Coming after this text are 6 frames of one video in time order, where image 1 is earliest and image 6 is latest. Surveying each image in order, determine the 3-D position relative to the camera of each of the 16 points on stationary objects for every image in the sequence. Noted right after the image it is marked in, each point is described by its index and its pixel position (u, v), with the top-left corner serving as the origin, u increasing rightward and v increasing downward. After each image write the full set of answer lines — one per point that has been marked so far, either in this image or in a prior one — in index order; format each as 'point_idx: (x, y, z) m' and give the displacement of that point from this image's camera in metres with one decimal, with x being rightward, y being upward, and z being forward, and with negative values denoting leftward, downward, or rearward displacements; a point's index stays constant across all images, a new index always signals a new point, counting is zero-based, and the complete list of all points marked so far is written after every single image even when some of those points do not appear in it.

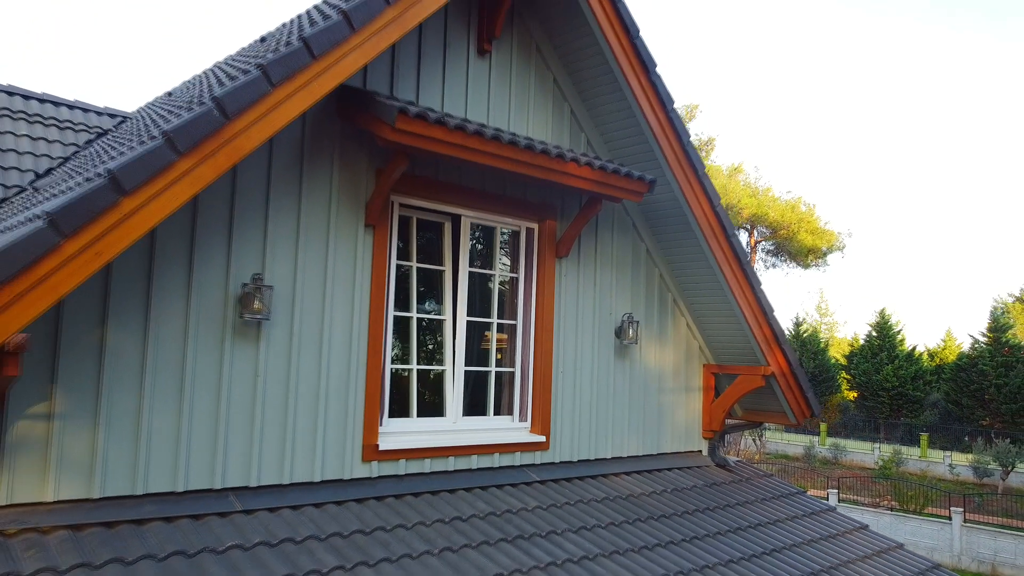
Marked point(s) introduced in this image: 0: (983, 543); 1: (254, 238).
0: (+11.8, -6.4, +17.7) m
1: (-1.3, +0.3, +3.5) m
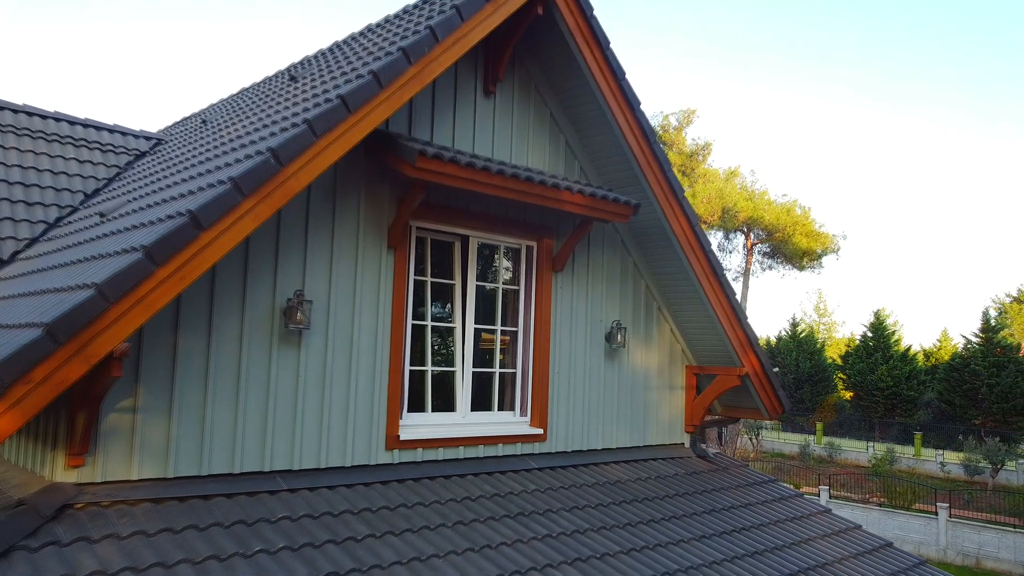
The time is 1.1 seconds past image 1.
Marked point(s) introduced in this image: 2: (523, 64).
0: (+11.8, -6.5, +18.3) m
1: (-1.3, +0.2, +4.2) m
2: (+0.1, +1.7, +5.3) m
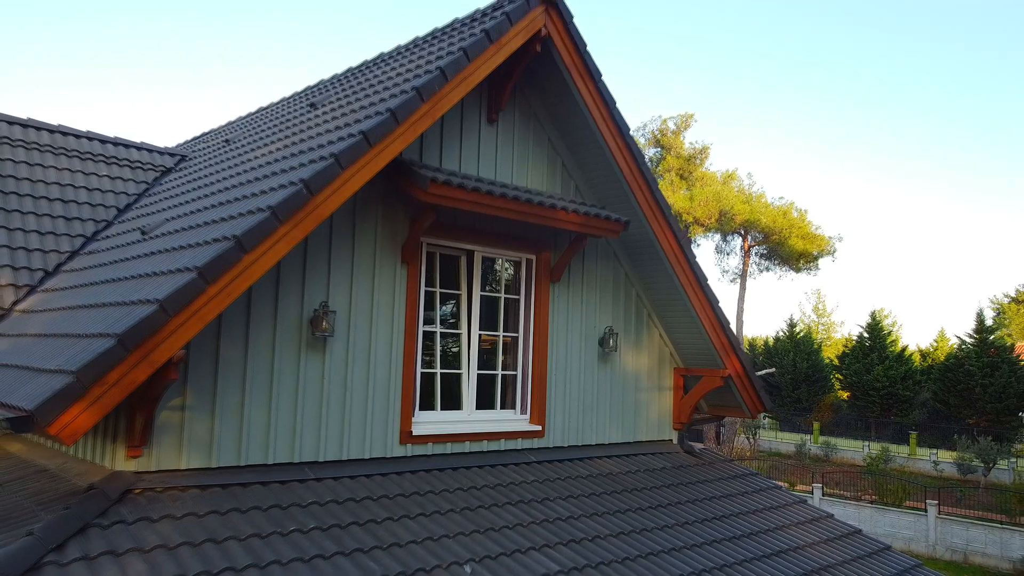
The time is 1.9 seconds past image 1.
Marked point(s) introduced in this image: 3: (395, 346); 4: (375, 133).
0: (+11.8, -6.5, +18.8) m
1: (-1.3, +0.1, +4.7) m
2: (+0.1, +1.6, +5.8) m
3: (-0.8, -0.4, +5.0) m
4: (-0.8, +0.9, +4.3) m
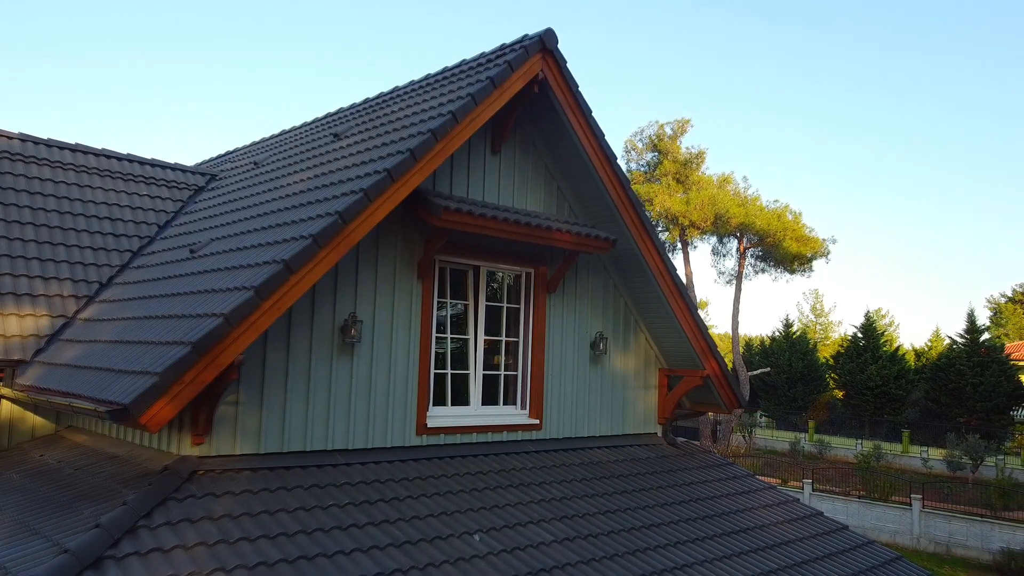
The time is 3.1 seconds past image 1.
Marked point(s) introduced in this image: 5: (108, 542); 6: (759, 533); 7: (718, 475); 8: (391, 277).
0: (+11.8, -6.6, +19.6) m
1: (-1.3, 0.0, +5.4) m
2: (+0.1, +1.5, +6.6) m
3: (-0.8, -0.5, +5.8) m
4: (-0.8, +0.8, +5.1) m
5: (-2.1, -1.3, +3.7) m
6: (+2.2, -2.2, +6.3) m
7: (+2.1, -1.9, +7.3) m
8: (-1.0, +0.1, +5.7) m
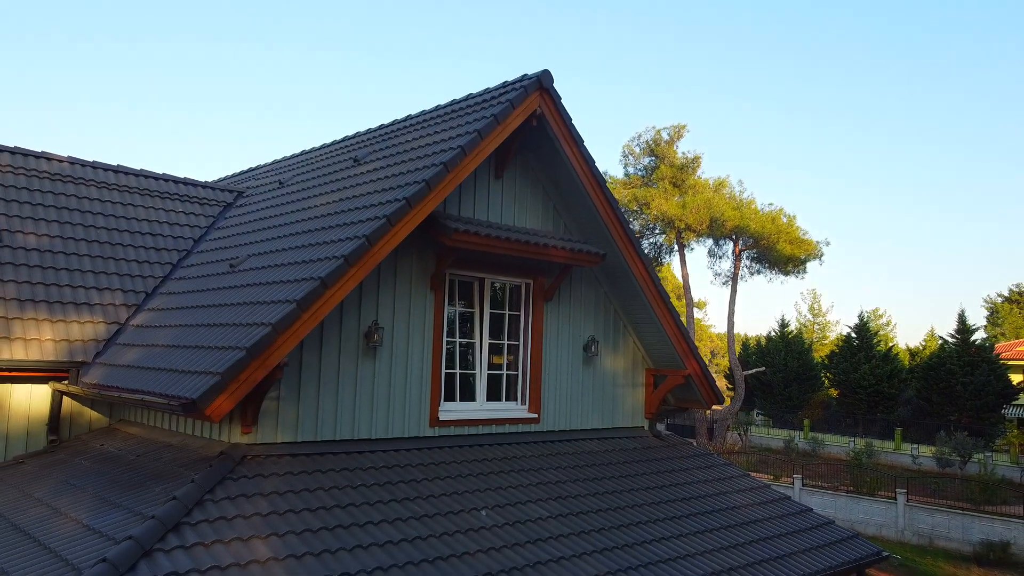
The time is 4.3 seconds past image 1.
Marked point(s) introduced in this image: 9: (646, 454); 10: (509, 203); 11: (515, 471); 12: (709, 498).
0: (+11.9, -6.7, +20.4) m
1: (-1.2, -0.1, +6.3) m
2: (+0.1, +1.4, +7.4) m
3: (-0.8, -0.6, +6.6) m
4: (-0.8, +0.8, +5.9) m
5: (-2.1, -1.4, +4.5) m
6: (+2.2, -2.3, +7.1) m
7: (+2.1, -2.0, +8.1) m
8: (-1.0, 0.0, +6.5) m
9: (+1.5, -1.9, +7.9) m
10: (0.0, +0.9, +7.3) m
11: (0.0, -1.7, +6.5) m
12: (+2.0, -2.2, +7.3) m
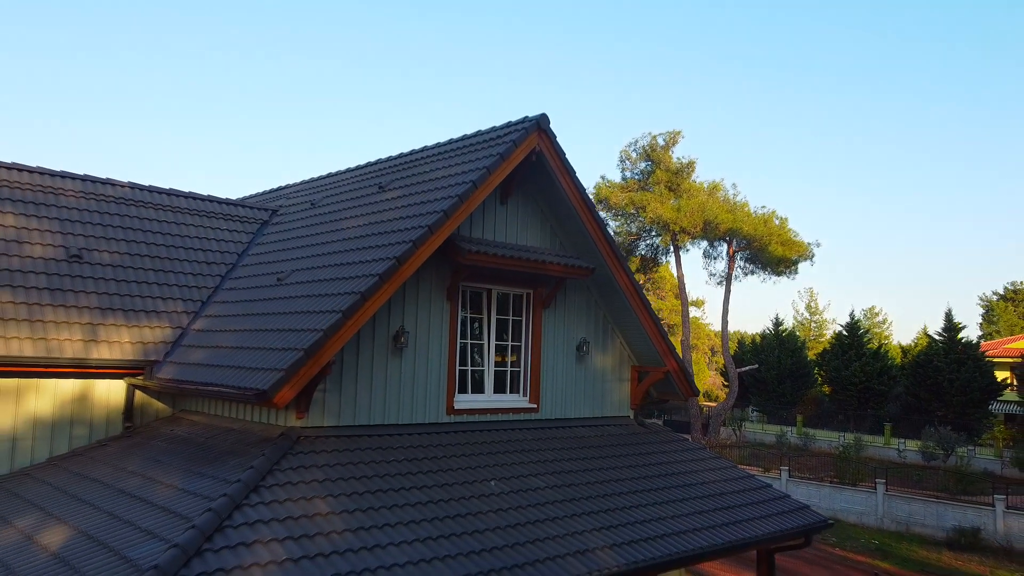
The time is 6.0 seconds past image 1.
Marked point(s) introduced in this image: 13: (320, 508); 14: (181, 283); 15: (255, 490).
0: (+11.9, -6.7, +21.7) m
1: (-1.2, -0.2, +7.5) m
2: (+0.1, +1.3, +8.7) m
3: (-0.8, -0.7, +7.9) m
4: (-0.8, +0.6, +7.2) m
5: (-2.1, -1.5, +5.8) m
6: (+2.3, -2.4, +8.4) m
7: (+2.2, -2.1, +9.4) m
8: (-0.9, -0.1, +7.8) m
9: (+1.5, -2.0, +9.1) m
10: (0.0, +0.8, +8.6) m
11: (+0.1, -1.8, +7.8) m
12: (+2.1, -2.3, +8.6) m
13: (-1.5, -1.8, +5.7) m
14: (-4.2, +0.1, +9.0) m
15: (-2.1, -1.6, +5.6) m
